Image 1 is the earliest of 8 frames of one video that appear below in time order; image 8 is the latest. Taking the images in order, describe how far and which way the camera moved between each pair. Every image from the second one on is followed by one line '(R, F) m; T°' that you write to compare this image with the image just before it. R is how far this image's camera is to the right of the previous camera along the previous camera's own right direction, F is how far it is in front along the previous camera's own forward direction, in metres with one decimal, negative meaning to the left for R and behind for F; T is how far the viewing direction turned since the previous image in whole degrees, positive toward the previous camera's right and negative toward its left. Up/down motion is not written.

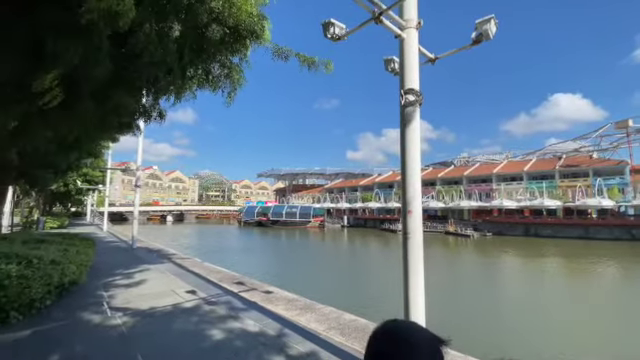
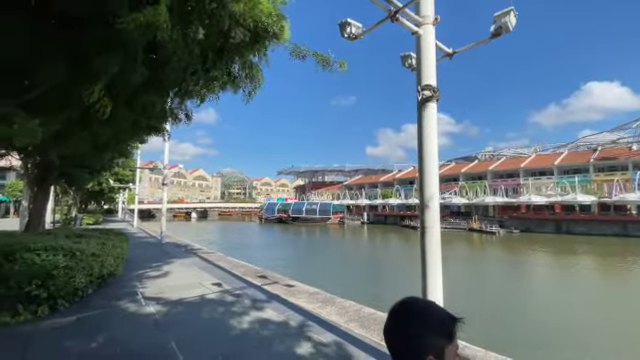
(0.0, -0.2) m; -3°
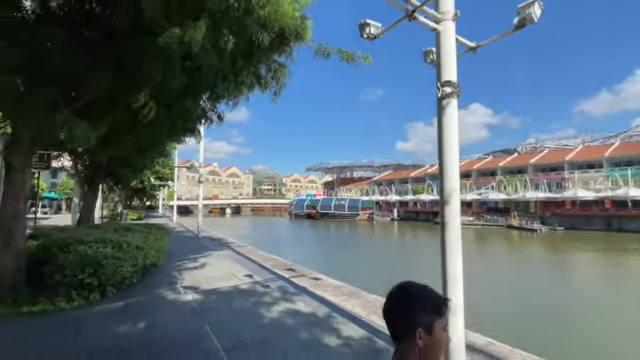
(+0.1, -0.3) m; -4°
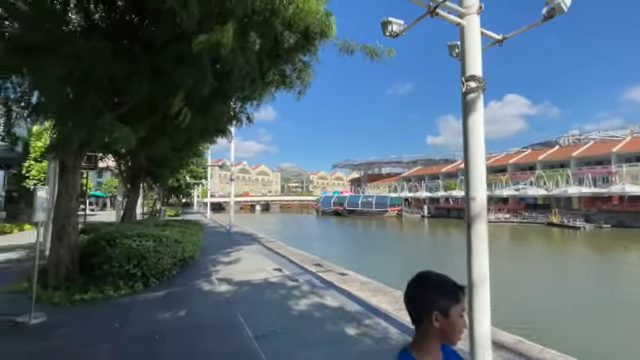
(0.0, -0.3) m; -4°
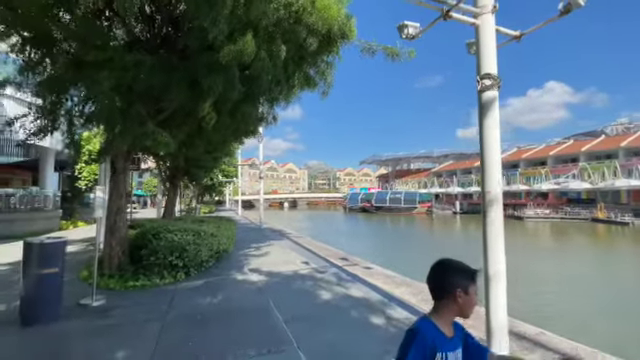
(+0.1, -0.5) m; -4°
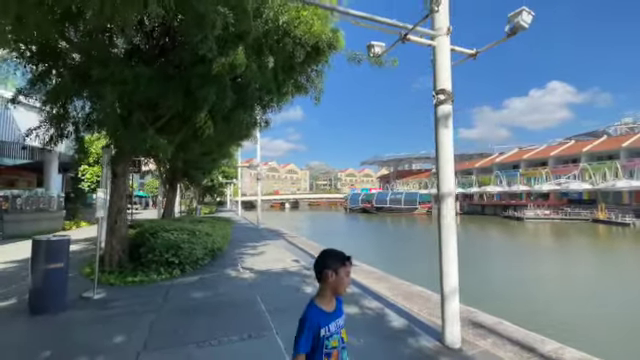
(+0.3, -0.4) m; 0°
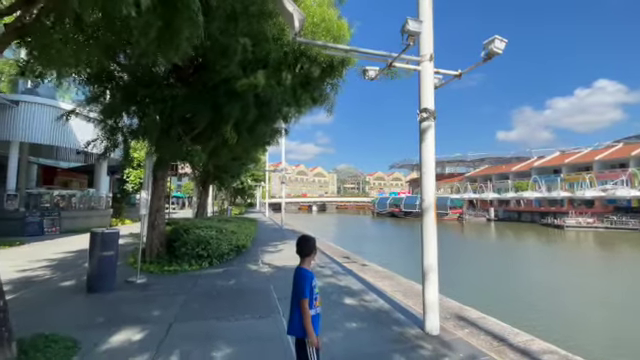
(+0.4, -0.8) m; -5°
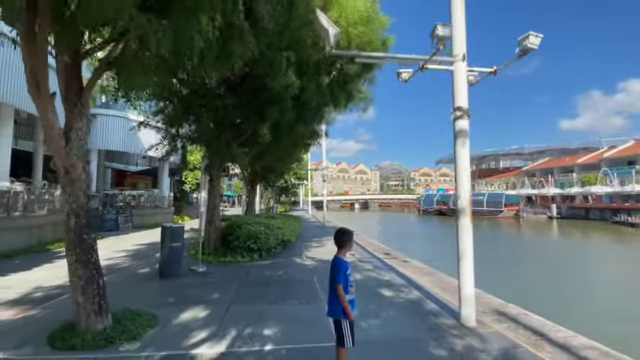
(+0.1, -0.7) m; -6°
